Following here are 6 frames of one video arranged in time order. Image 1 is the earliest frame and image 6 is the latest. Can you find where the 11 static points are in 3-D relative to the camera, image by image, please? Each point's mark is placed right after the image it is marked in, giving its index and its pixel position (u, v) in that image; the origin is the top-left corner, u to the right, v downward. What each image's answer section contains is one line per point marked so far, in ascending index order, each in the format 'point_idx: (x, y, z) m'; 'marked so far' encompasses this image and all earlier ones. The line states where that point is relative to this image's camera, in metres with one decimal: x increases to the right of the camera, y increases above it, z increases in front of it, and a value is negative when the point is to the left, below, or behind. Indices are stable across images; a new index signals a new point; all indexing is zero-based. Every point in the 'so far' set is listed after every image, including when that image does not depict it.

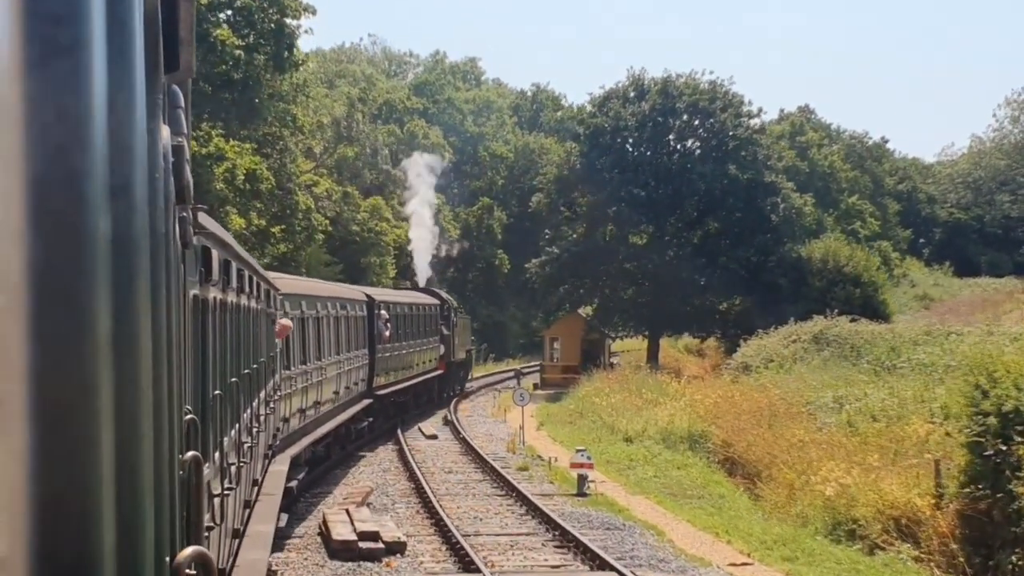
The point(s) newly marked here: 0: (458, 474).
0: (-0.9, -3.2, +20.1) m
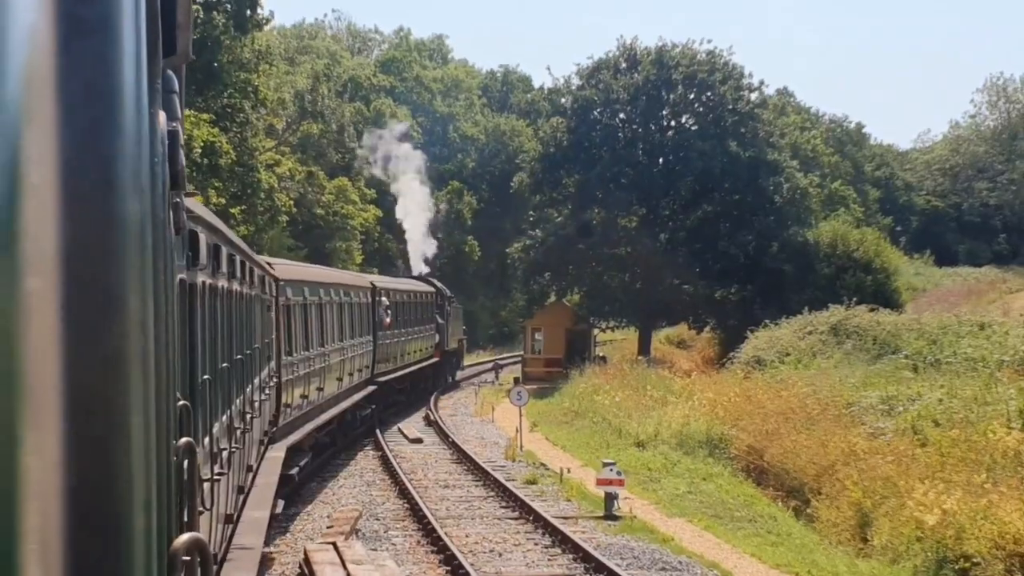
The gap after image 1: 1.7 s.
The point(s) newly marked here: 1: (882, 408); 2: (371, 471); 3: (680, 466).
0: (-0.8, -3.0, +17.2) m
1: (+5.9, -1.9, +18.7) m
2: (-2.4, -3.1, +19.8) m
3: (+2.9, -3.1, +19.8) m
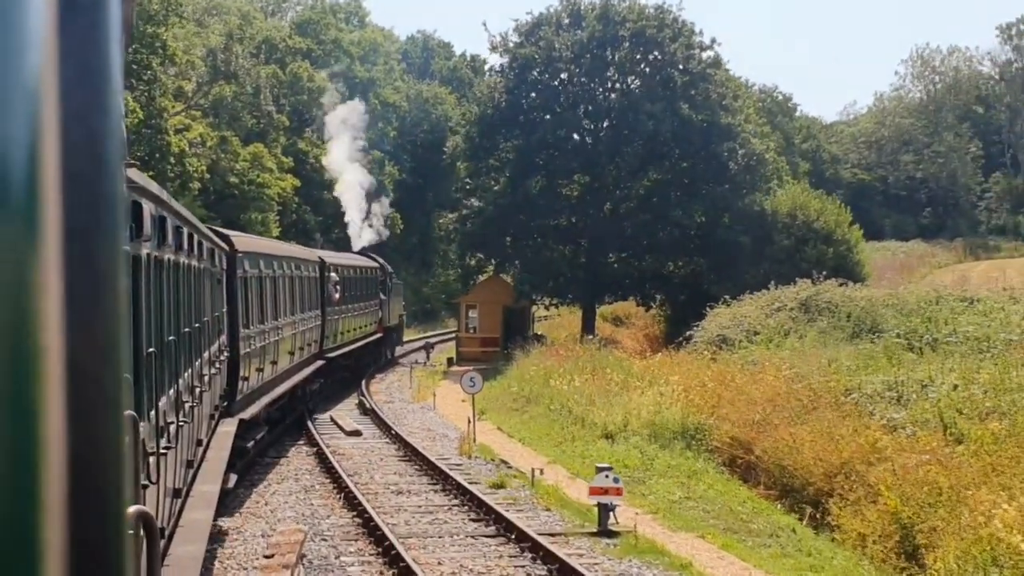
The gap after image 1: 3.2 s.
0: (-1.2, -2.6, +14.7) m
1: (+5.4, -1.5, +16.6) m
2: (-3.0, -2.7, +17.1) m
3: (+2.2, -2.6, +17.5) m
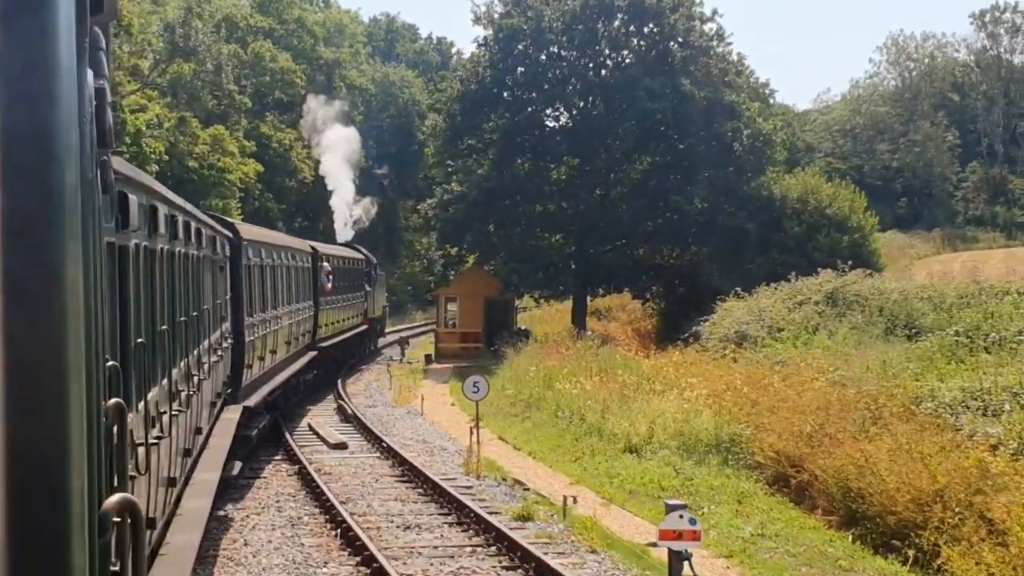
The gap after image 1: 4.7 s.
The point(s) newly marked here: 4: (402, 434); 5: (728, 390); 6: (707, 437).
0: (-0.9, -2.6, +12.1) m
1: (+5.6, -1.4, +14.3) m
2: (-2.7, -2.6, +14.5) m
3: (+2.5, -2.6, +15.1) m
4: (-1.9, -2.5, +19.6) m
5: (+3.5, -1.7, +19.0) m
6: (+2.9, -2.2, +17.3) m
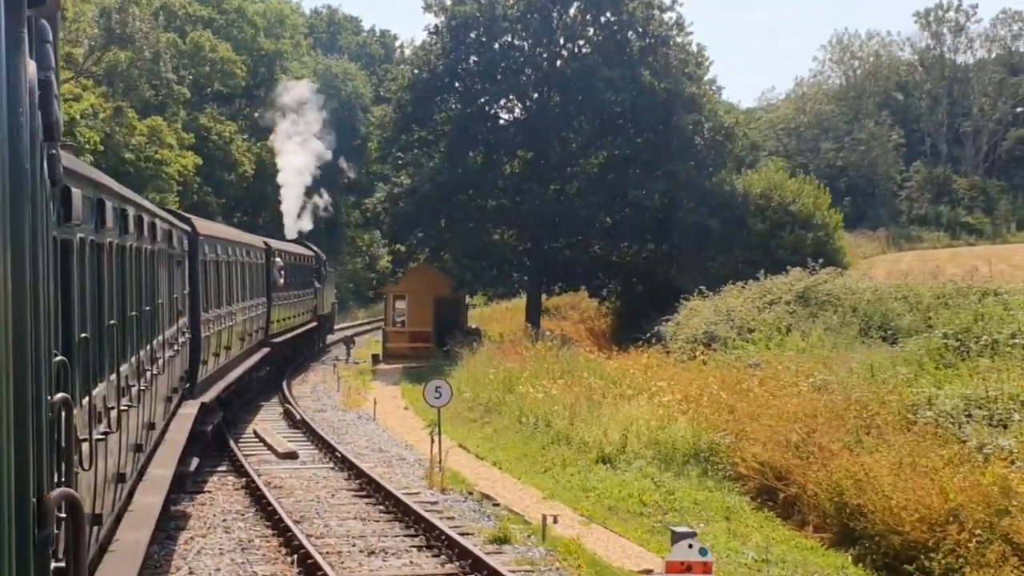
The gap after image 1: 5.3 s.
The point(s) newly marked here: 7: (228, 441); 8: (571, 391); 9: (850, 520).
0: (-1.1, -2.6, +10.9) m
1: (+5.3, -1.4, +13.4) m
2: (-3.1, -2.6, +13.1) m
3: (+2.1, -2.5, +14.0) m
4: (-2.5, -2.4, +18.3) m
5: (+3.0, -1.7, +18.0) m
6: (+2.4, -2.2, +16.2) m
7: (-4.3, -2.3, +17.8) m
8: (+1.0, -1.7, +19.8) m
9: (+3.7, -2.6, +12.6) m
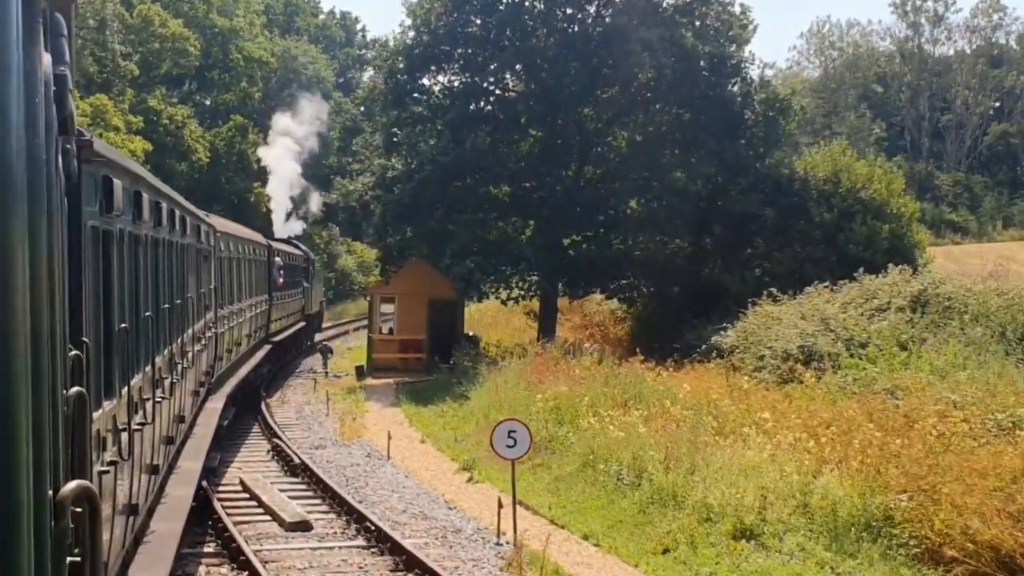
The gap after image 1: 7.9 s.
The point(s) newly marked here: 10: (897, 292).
0: (+0.2, -2.6, +6.3) m
1: (+6.5, -1.5, +9.1) m
2: (-1.9, -2.6, +8.5) m
3: (+3.2, -2.6, +9.6) m
4: (-1.5, -2.5, +13.7) m
5: (+3.9, -1.7, +13.6) m
6: (+3.4, -2.3, +11.8) m
7: (-3.4, -2.4, +13.1) m
8: (+1.8, -1.8, +15.4) m
9: (+4.9, -2.7, +8.2) m
10: (+6.1, -0.1, +19.0) m
